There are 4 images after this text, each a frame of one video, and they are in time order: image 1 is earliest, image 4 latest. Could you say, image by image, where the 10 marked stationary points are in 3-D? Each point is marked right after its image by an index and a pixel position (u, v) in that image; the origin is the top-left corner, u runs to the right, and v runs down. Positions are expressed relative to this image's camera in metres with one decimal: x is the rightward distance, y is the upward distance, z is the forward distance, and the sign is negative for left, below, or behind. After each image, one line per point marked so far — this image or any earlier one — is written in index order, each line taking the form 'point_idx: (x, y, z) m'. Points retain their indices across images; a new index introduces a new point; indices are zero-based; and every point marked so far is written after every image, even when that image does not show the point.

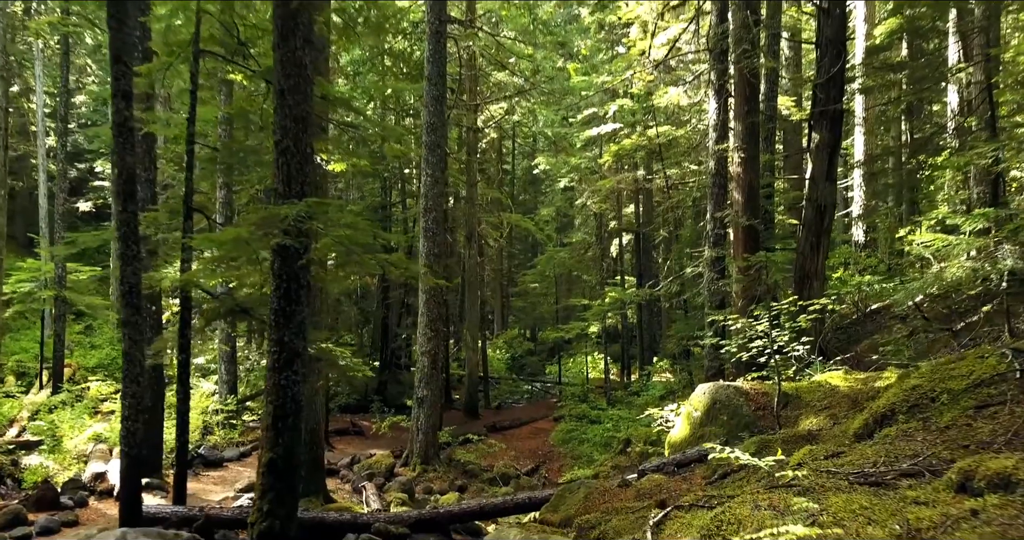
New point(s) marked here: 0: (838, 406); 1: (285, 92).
0: (+2.6, -1.1, +5.8) m
1: (-1.6, +1.3, +5.2) m
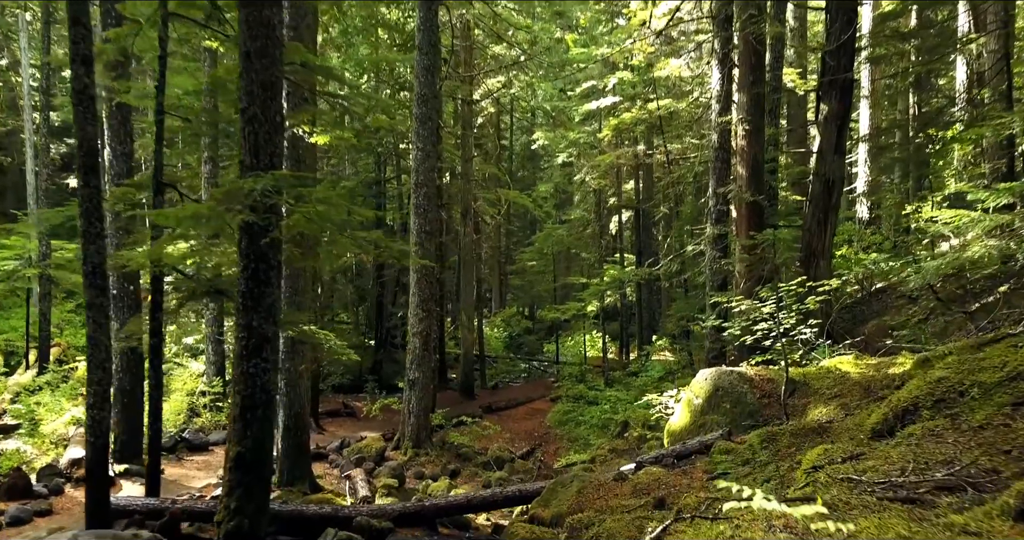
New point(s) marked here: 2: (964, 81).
0: (+2.5, -0.9, +5.4) m
1: (-1.7, +1.4, +4.8) m
2: (+9.4, +3.9, +15.2) m
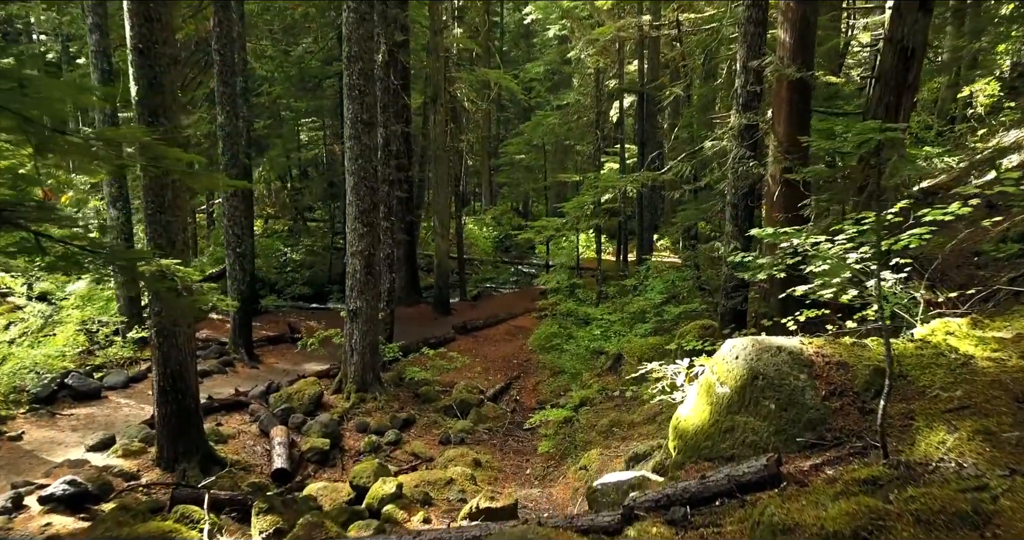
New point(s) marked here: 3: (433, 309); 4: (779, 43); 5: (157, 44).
0: (+2.1, -0.6, +3.1) m
1: (-2.1, +1.6, +2.2) m
2: (+9.0, +5.7, +12.1) m
3: (-1.6, -0.8, +15.1) m
4: (+2.6, +2.2, +7.1) m
5: (-2.9, +1.9, +6.1) m
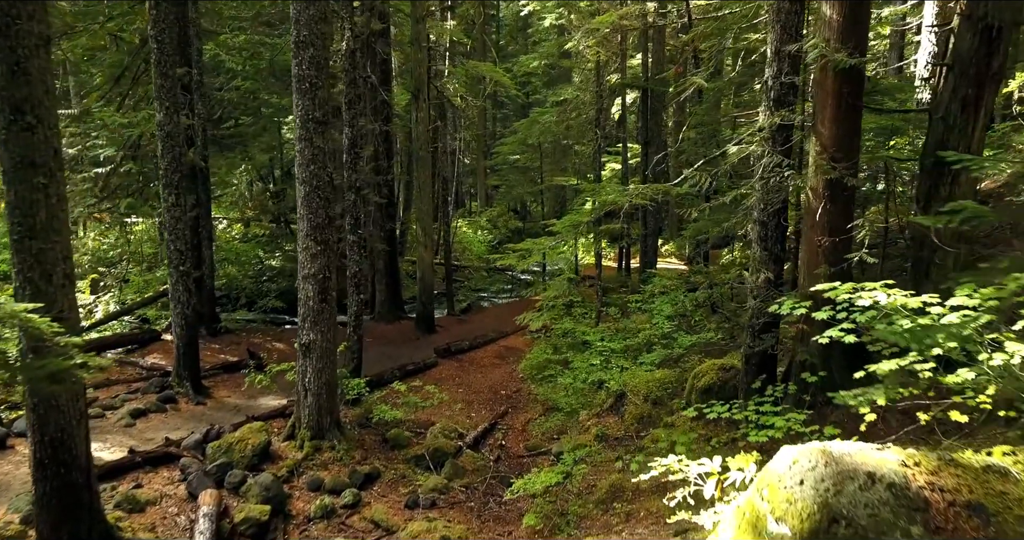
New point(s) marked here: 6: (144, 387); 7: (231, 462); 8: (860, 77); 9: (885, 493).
0: (+1.9, -0.9, +1.7) m
1: (-2.3, +1.3, +0.8) m
2: (+8.8, +5.4, +10.6) m
3: (-1.8, -1.1, +13.7) m
4: (+2.4, +1.9, +5.7) m
5: (-3.1, +1.6, +4.7) m
6: (-4.7, -1.5, +9.3) m
7: (-2.8, -1.9, +7.2) m
8: (+2.6, +1.4, +5.5) m
9: (+1.3, -0.8, +2.5) m
